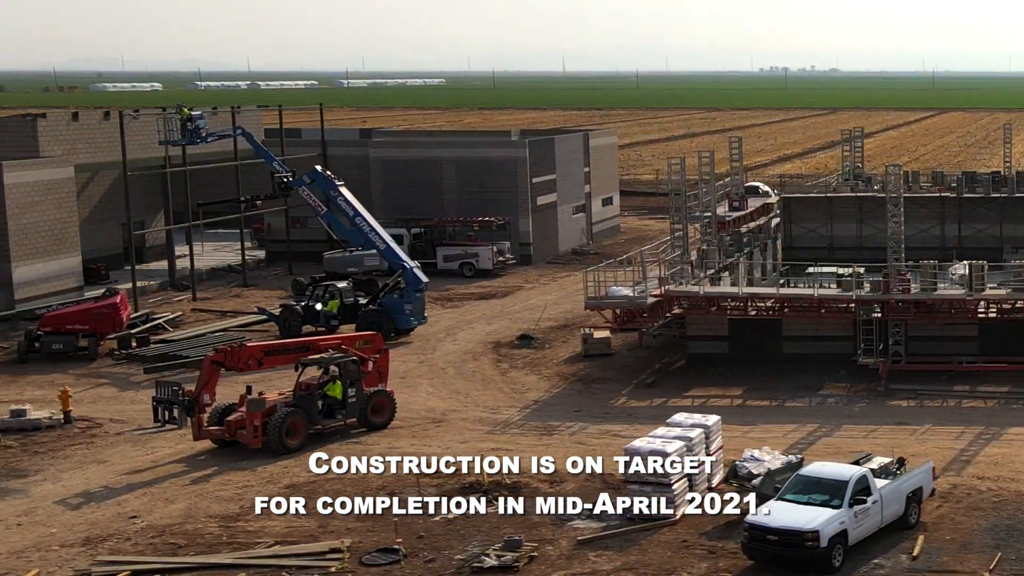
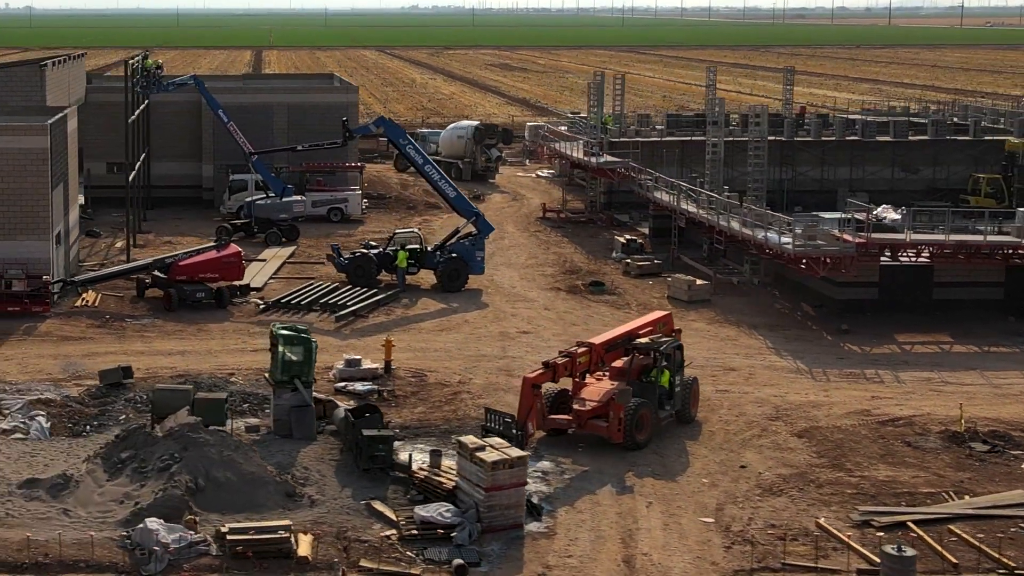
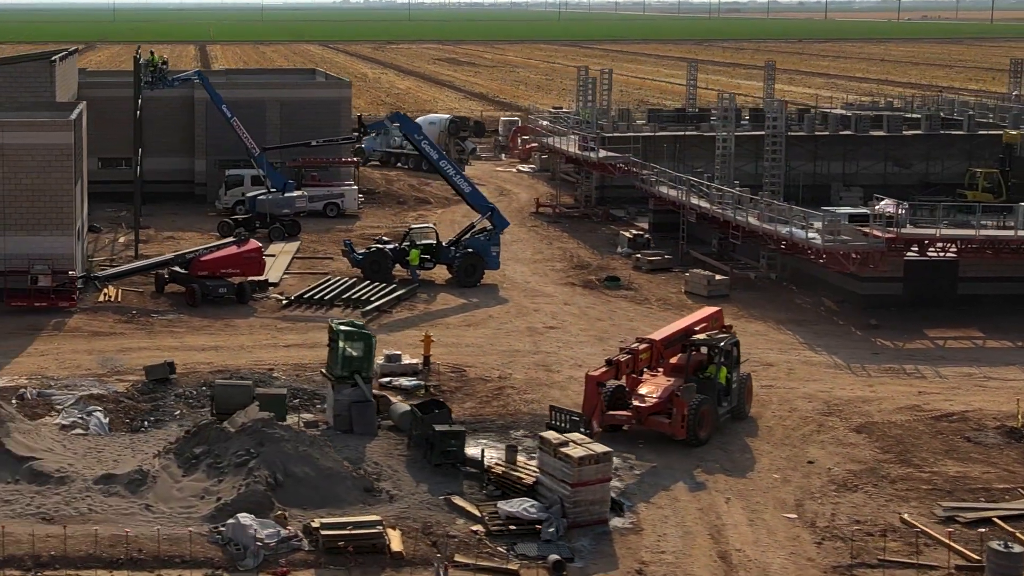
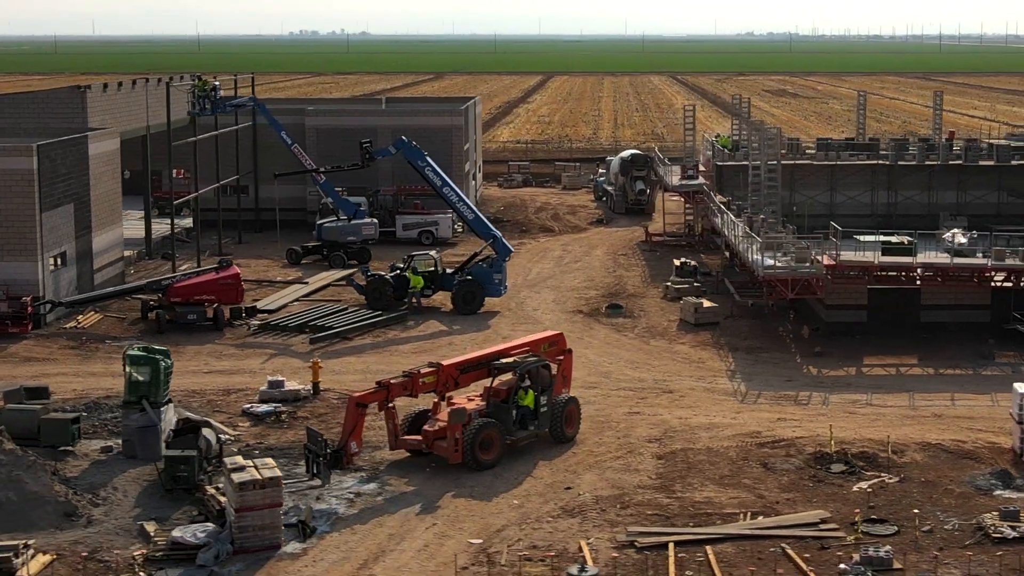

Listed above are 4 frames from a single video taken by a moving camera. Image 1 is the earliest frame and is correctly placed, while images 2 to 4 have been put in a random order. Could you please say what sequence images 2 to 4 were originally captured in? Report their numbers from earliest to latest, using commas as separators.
4, 2, 3
